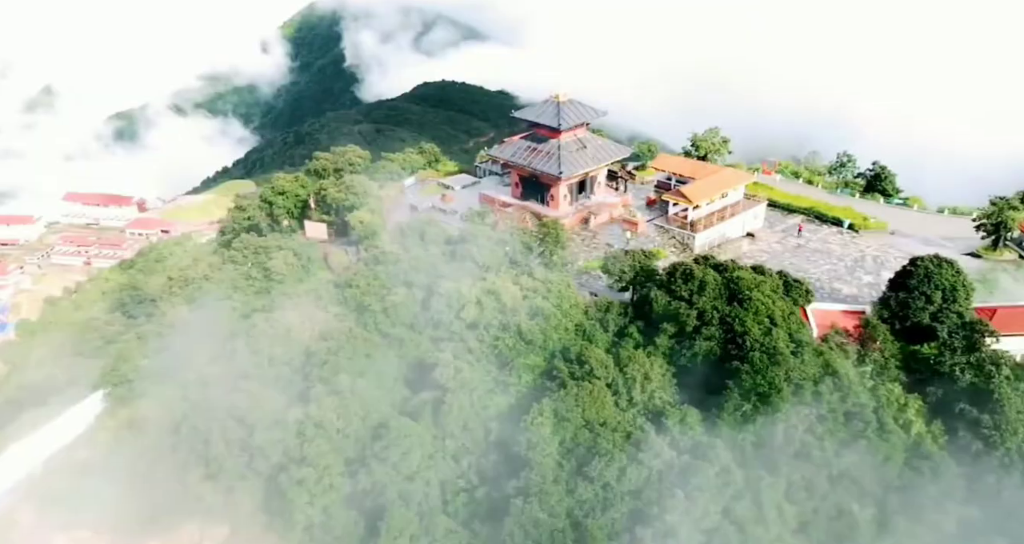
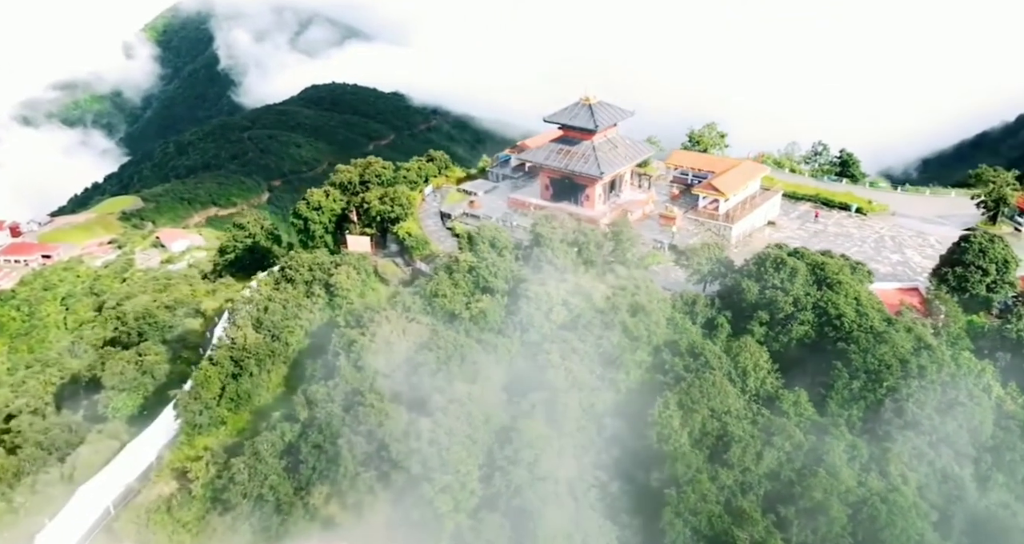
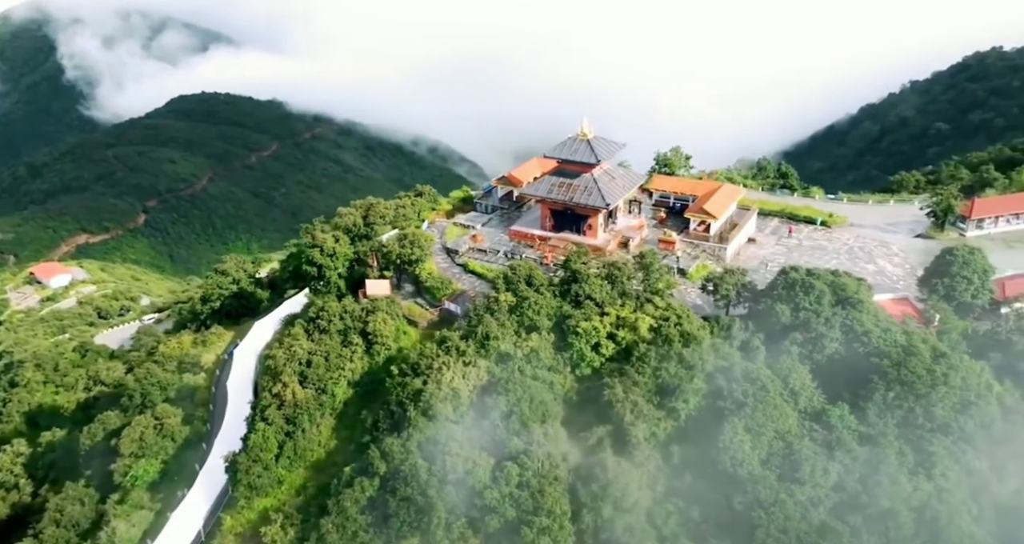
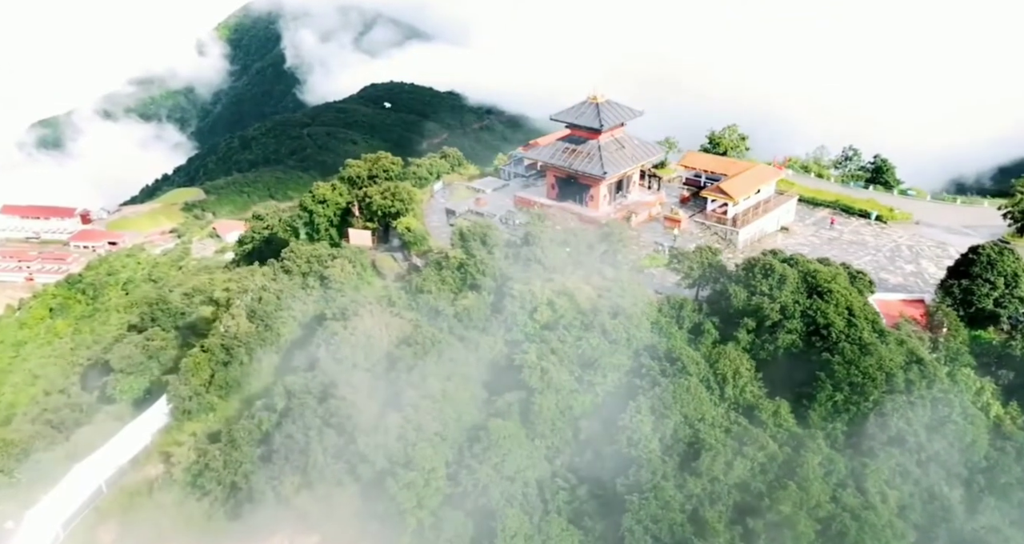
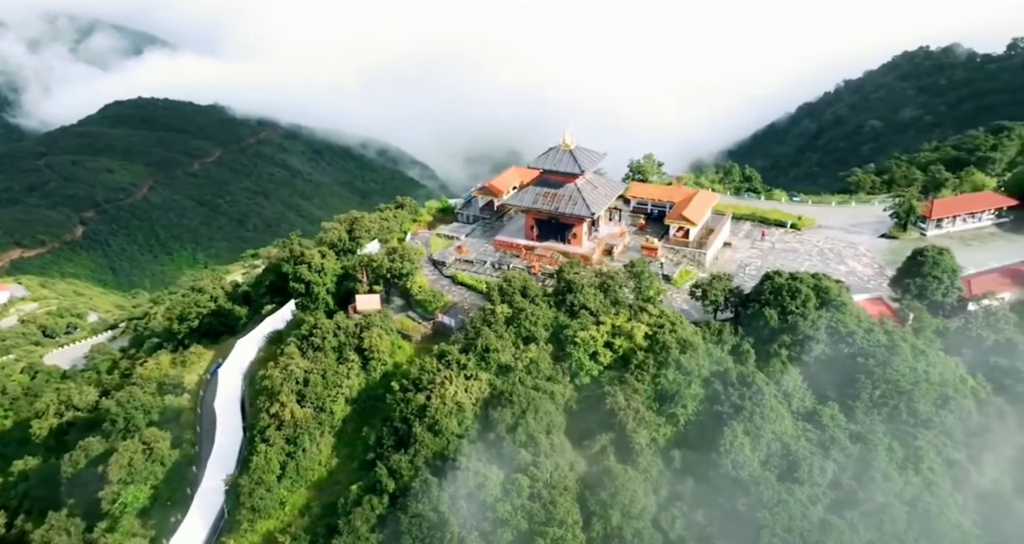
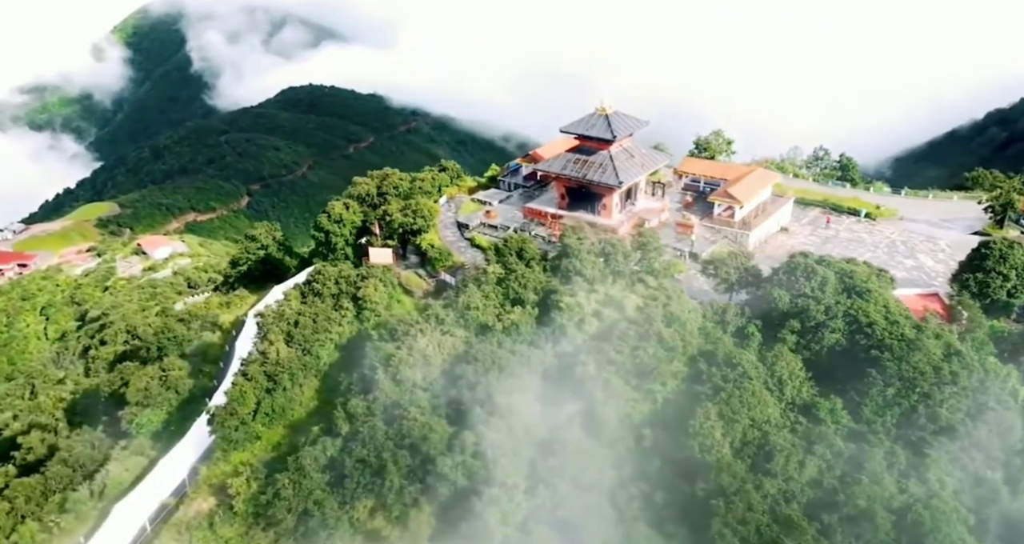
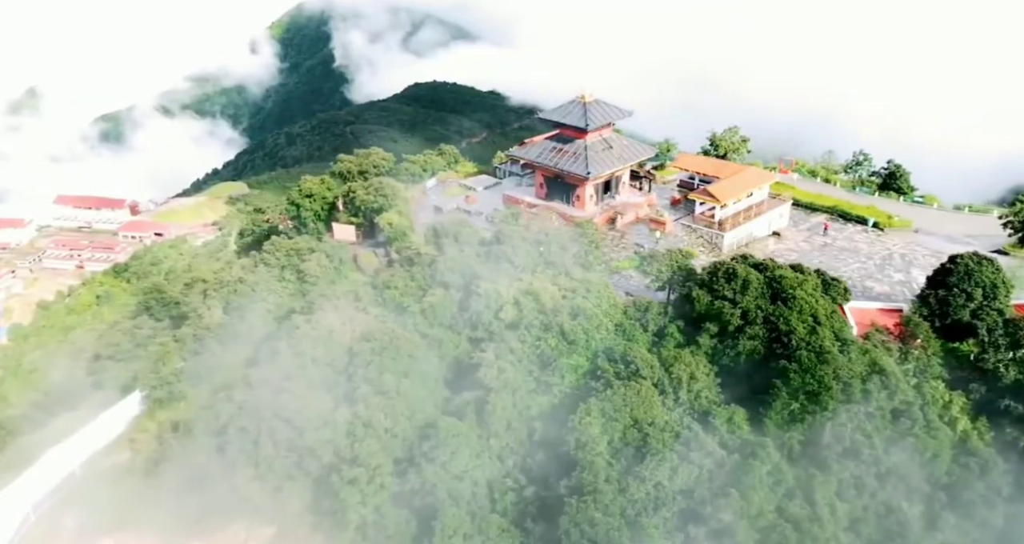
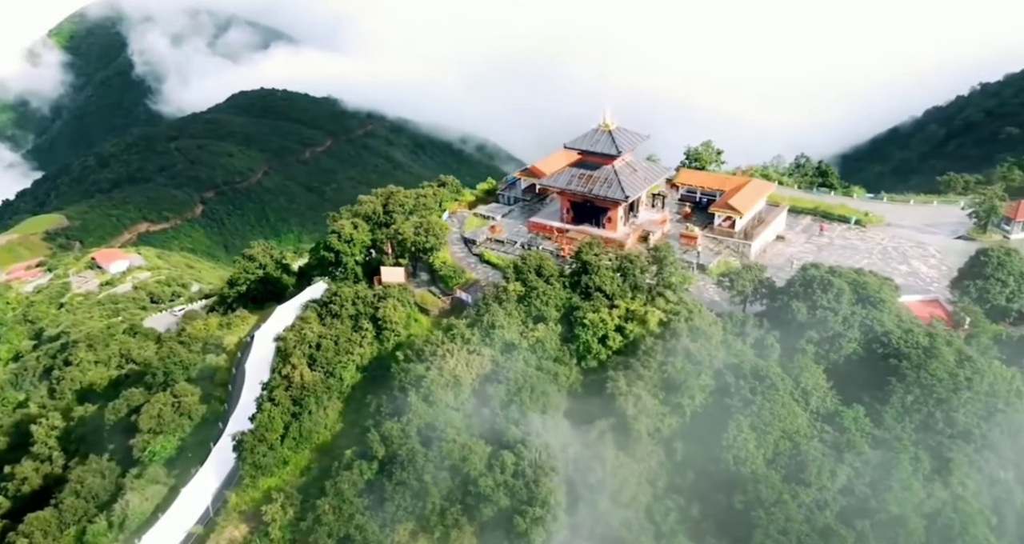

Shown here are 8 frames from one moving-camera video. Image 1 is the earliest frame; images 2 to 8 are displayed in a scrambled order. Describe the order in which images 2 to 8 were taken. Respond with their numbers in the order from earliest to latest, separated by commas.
7, 4, 2, 6, 8, 3, 5
